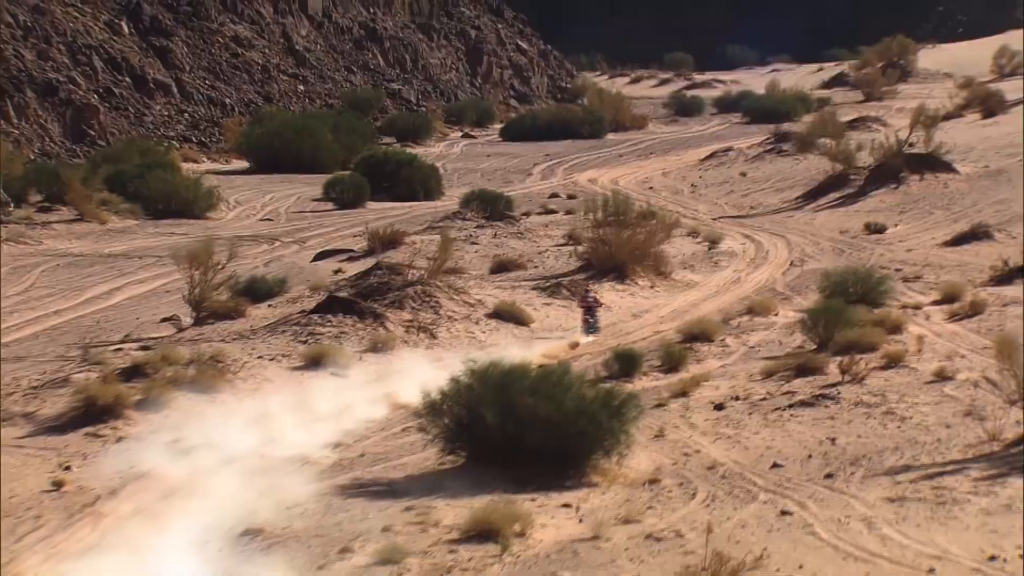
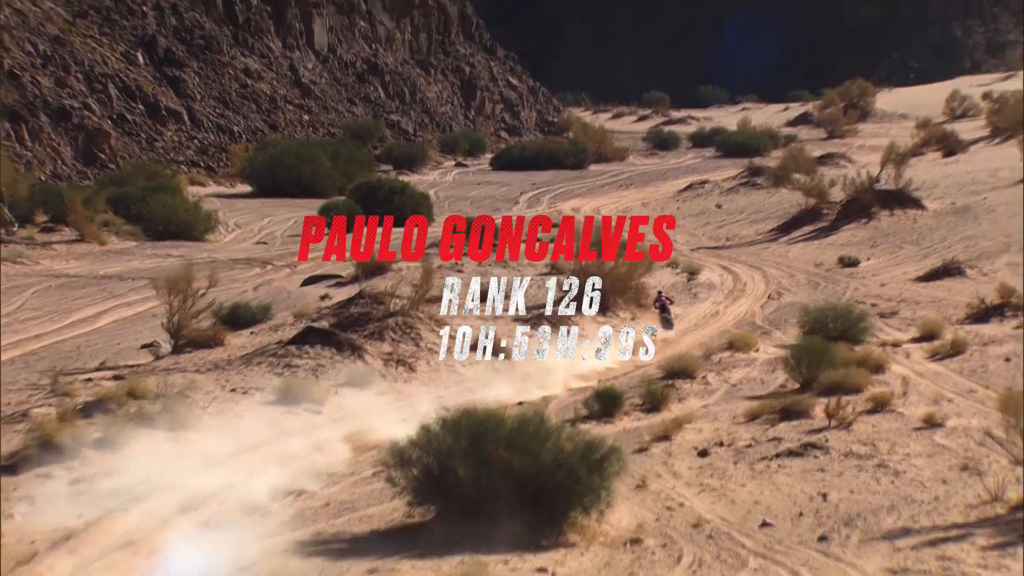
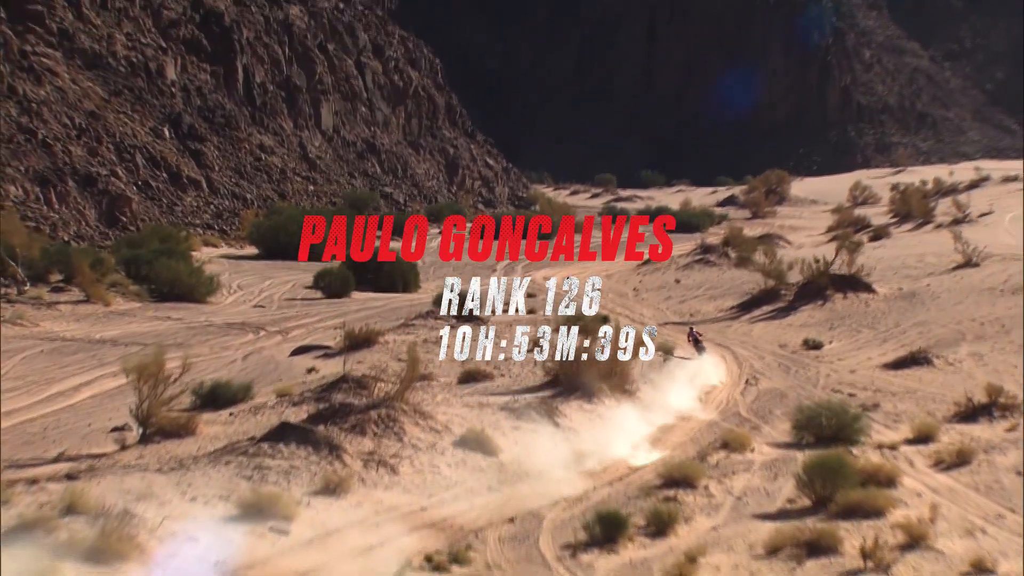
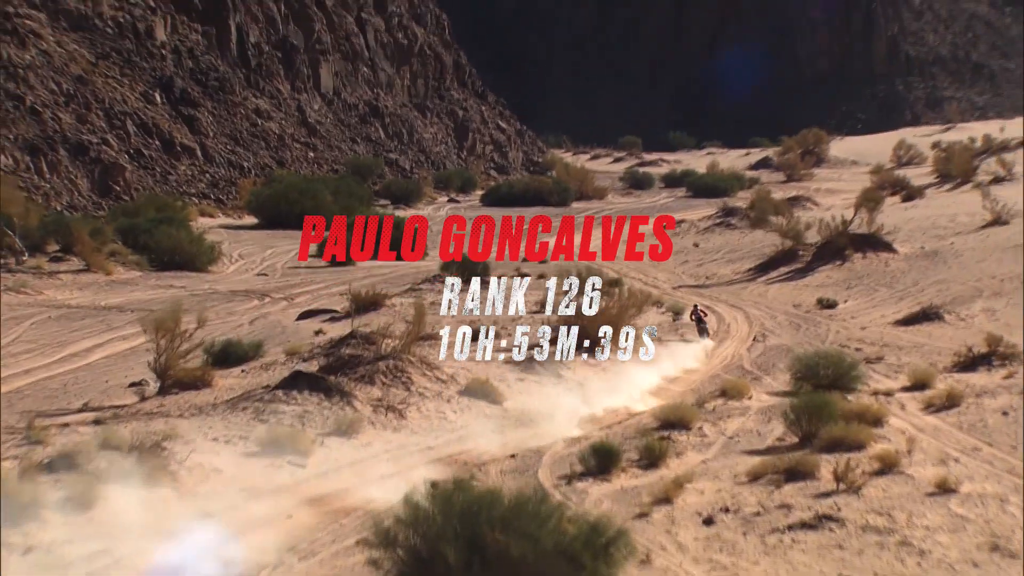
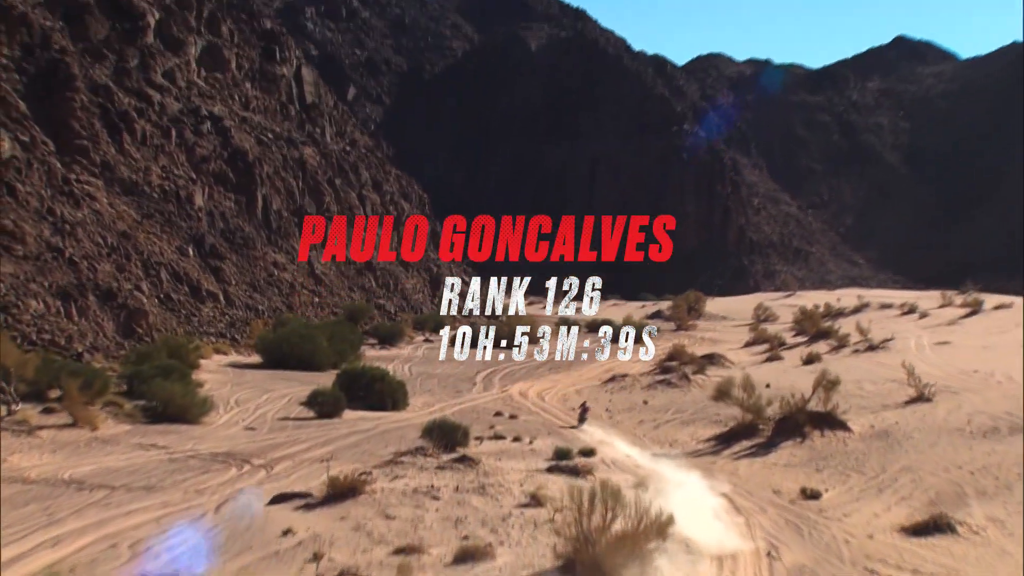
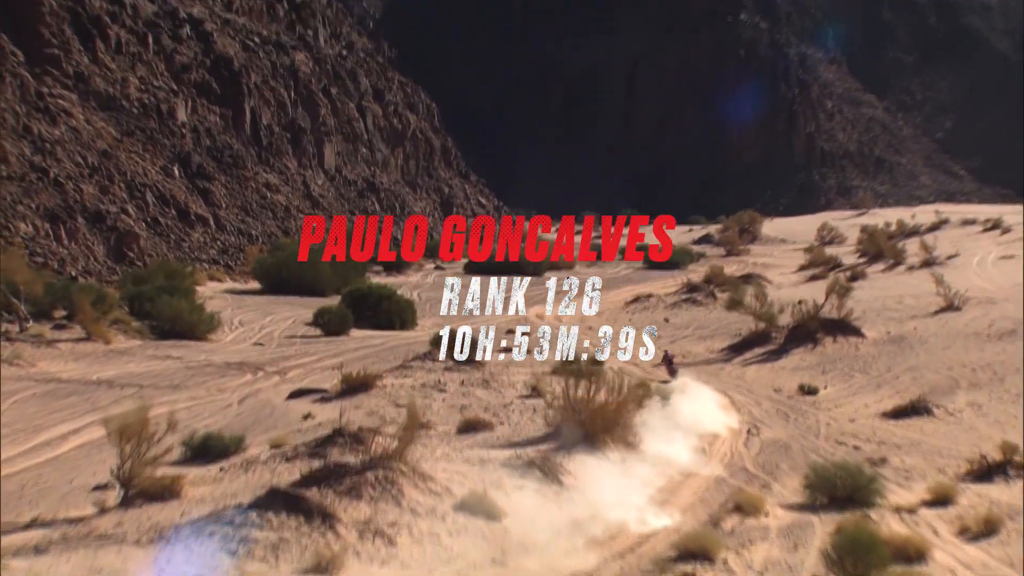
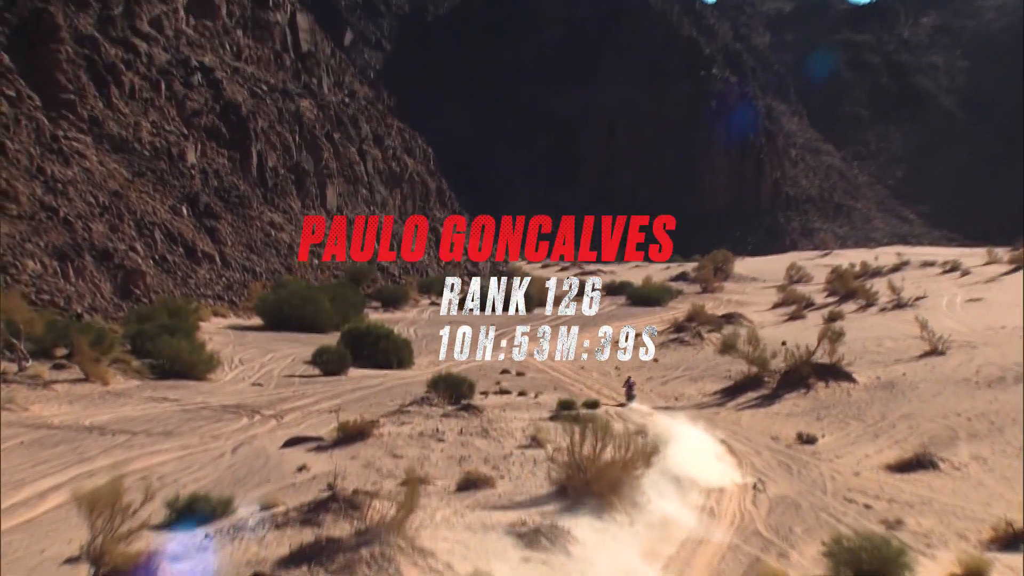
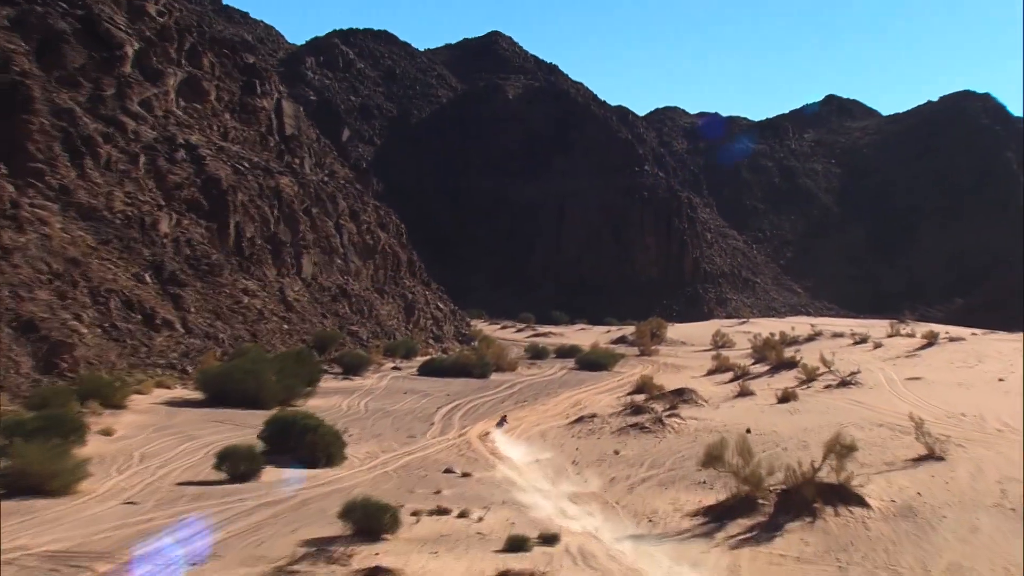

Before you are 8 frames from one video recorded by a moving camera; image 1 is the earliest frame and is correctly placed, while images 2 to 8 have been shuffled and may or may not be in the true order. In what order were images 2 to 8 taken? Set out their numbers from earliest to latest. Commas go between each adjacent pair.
2, 4, 3, 6, 7, 5, 8
